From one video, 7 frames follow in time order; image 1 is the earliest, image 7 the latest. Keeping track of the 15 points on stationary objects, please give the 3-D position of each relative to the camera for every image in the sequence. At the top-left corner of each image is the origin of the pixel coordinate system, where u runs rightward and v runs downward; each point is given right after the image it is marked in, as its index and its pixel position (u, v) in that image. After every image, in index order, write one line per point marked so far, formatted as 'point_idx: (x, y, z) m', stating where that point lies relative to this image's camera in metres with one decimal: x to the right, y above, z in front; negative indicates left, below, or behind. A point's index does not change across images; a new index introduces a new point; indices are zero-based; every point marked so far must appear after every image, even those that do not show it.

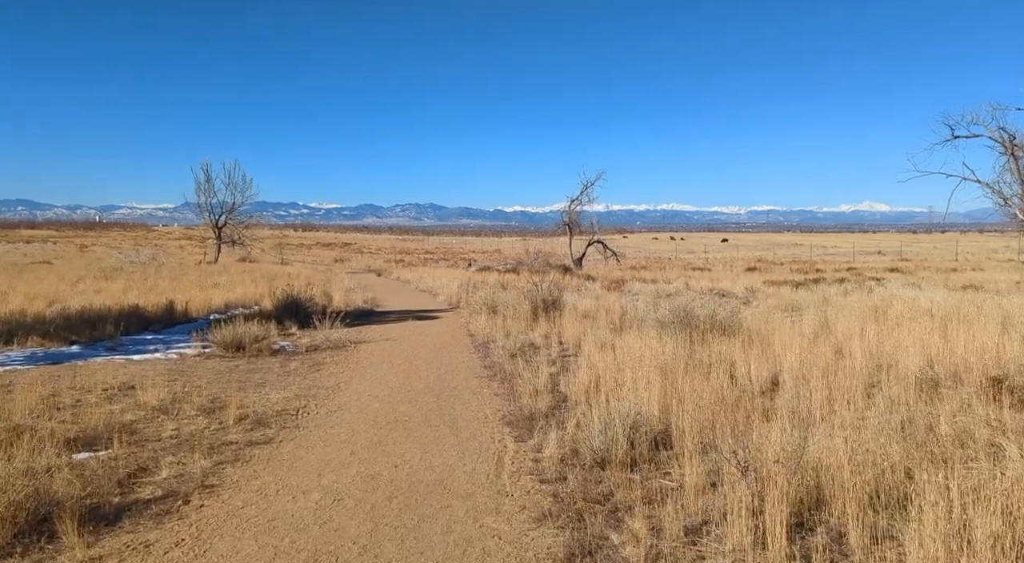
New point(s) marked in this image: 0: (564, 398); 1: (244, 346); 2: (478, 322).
0: (+0.7, -1.5, +8.6) m
1: (-5.0, -1.2, +13.2) m
2: (-0.8, -1.0, +16.8) m
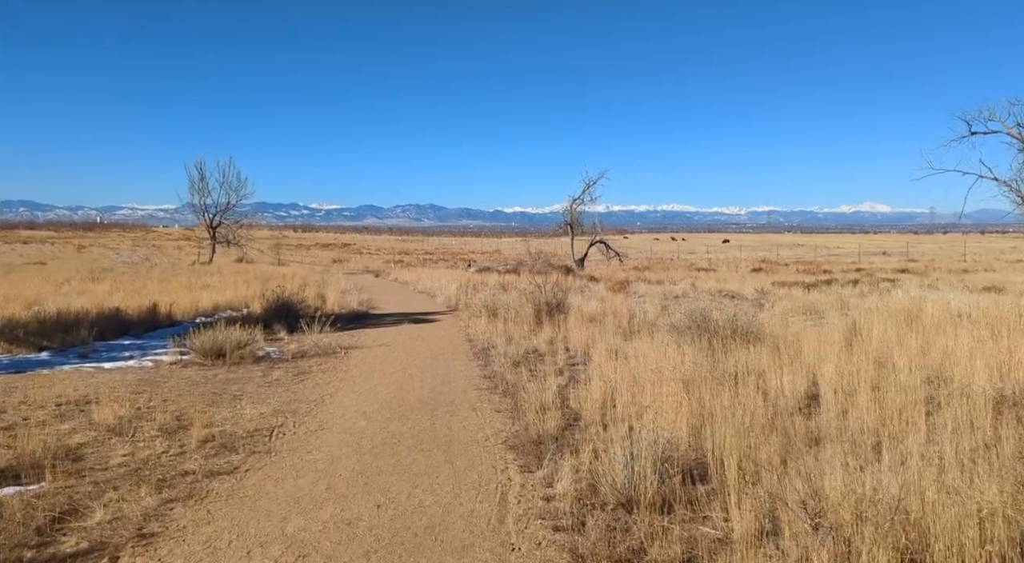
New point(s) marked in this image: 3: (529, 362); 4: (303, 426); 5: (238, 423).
0: (+0.7, -1.5, +7.6) m
1: (-5.0, -1.2, +12.2) m
2: (-0.7, -1.0, +15.8) m
3: (+0.3, -1.3, +11.1) m
4: (-2.2, -1.5, +7.5) m
5: (-2.9, -1.5, +7.6) m
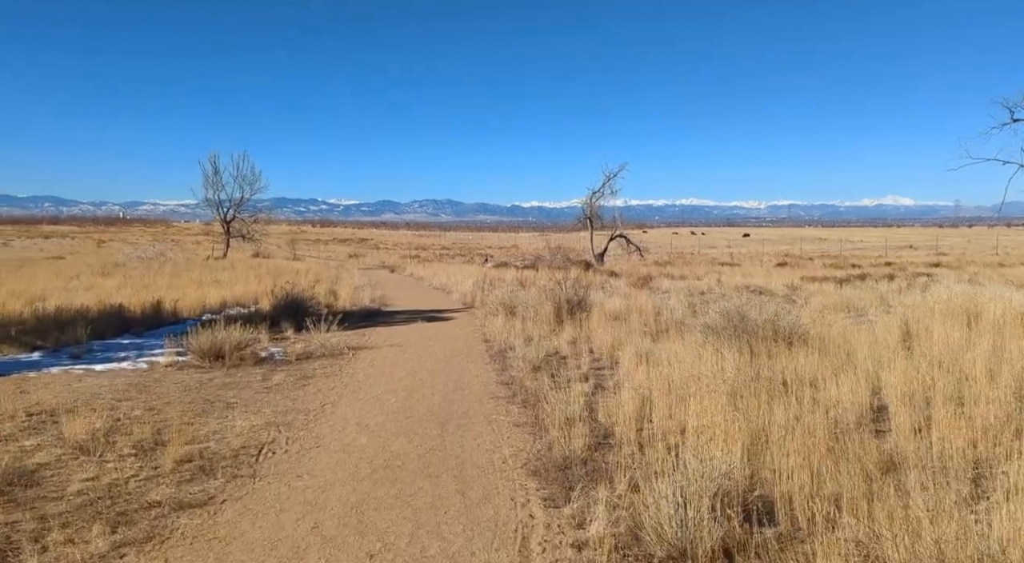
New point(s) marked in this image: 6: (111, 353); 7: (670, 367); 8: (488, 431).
0: (+0.9, -1.5, +6.6) m
1: (-4.7, -1.2, +11.4) m
2: (-0.3, -0.9, +14.9) m
3: (+0.6, -1.2, +10.2) m
4: (-2.0, -1.5, +6.7) m
5: (-2.7, -1.5, +6.7) m
6: (-6.8, -1.2, +12.0) m
7: (+2.0, -1.1, +9.0) m
8: (-0.2, -1.5, +7.0) m
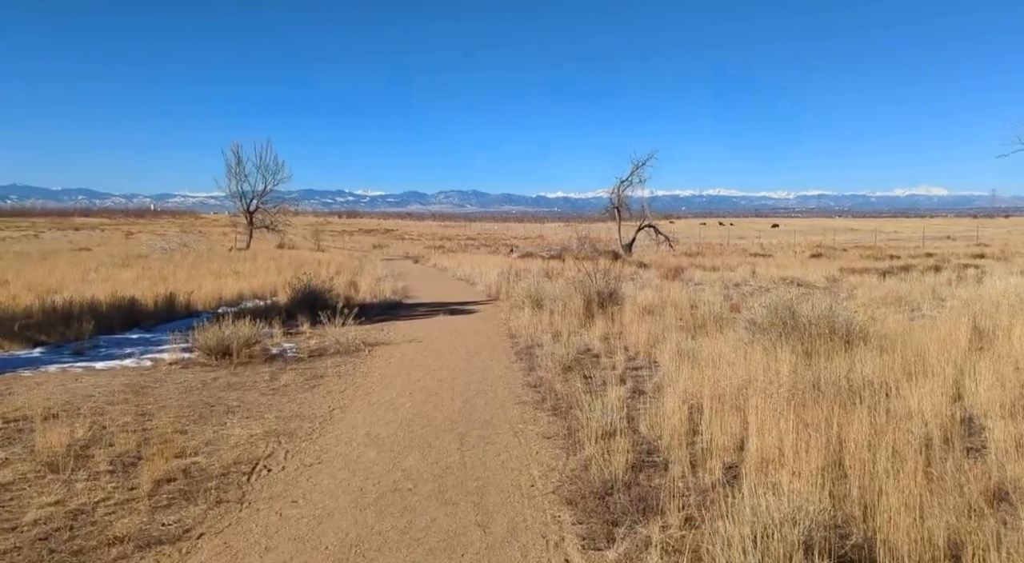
0: (+1.1, -1.4, +5.7) m
1: (-4.2, -1.1, +10.7) m
2: (+0.2, -0.7, +14.0) m
3: (+0.9, -1.1, +9.3) m
4: (-1.8, -1.4, +5.9) m
5: (-2.5, -1.4, +6.0) m
6: (-6.4, -1.1, +11.3) m
7: (+2.3, -1.0, +8.1) m
8: (0.0, -1.4, +6.1) m
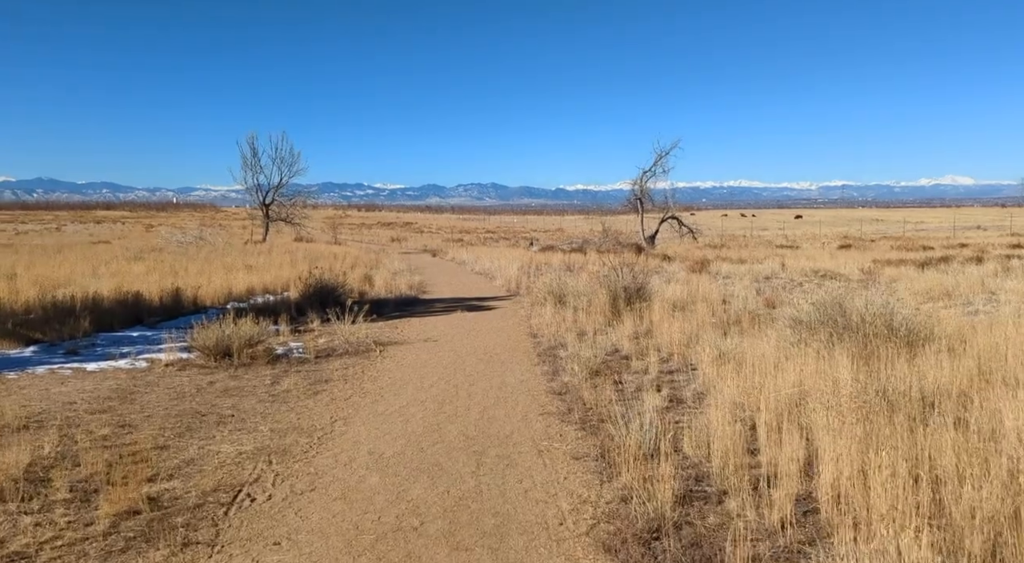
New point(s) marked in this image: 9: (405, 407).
0: (+1.3, -1.4, +4.9) m
1: (-3.9, -1.0, +9.9) m
2: (+0.6, -0.6, +13.2) m
3: (+1.2, -1.1, +8.4) m
4: (-1.6, -1.4, +5.1) m
5: (-2.3, -1.4, +5.2) m
6: (-6.1, -1.0, +10.7) m
7: (+2.6, -1.0, +7.2) m
8: (+0.2, -1.4, +5.3) m
9: (-1.1, -1.3, +7.2) m
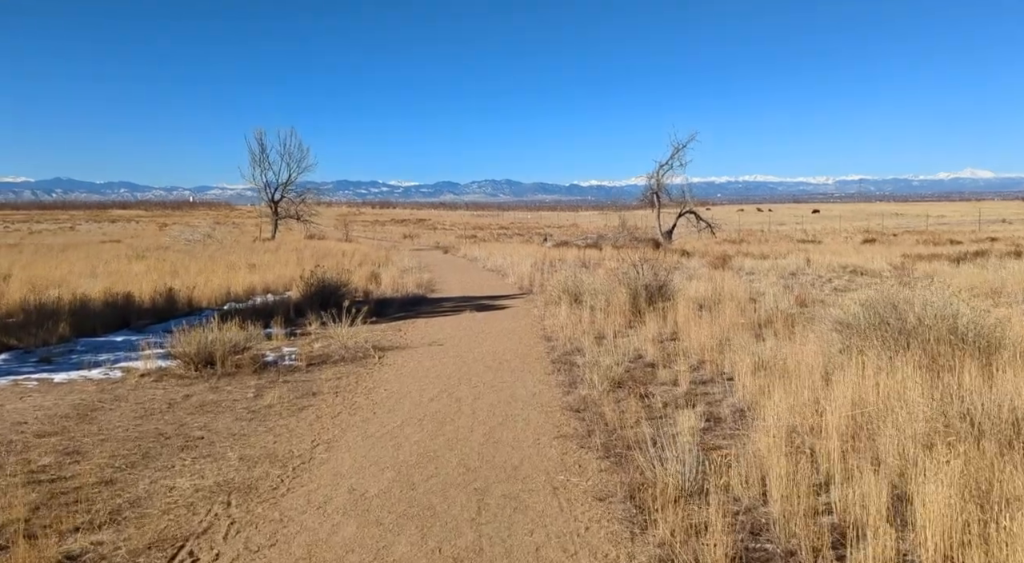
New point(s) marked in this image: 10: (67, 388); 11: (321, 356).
0: (+1.4, -1.4, +3.9) m
1: (-3.8, -1.0, +9.0) m
2: (+0.8, -0.6, +12.2) m
3: (+1.3, -1.1, +7.4) m
4: (-1.5, -1.5, +4.1) m
5: (-2.3, -1.4, +4.2) m
6: (-5.9, -1.0, +9.8) m
7: (+2.7, -1.0, +6.1) m
8: (+0.3, -1.4, +4.3) m
9: (-1.0, -1.3, +6.3) m
10: (-5.1, -1.2, +8.1) m
11: (-2.7, -1.0, +9.9) m
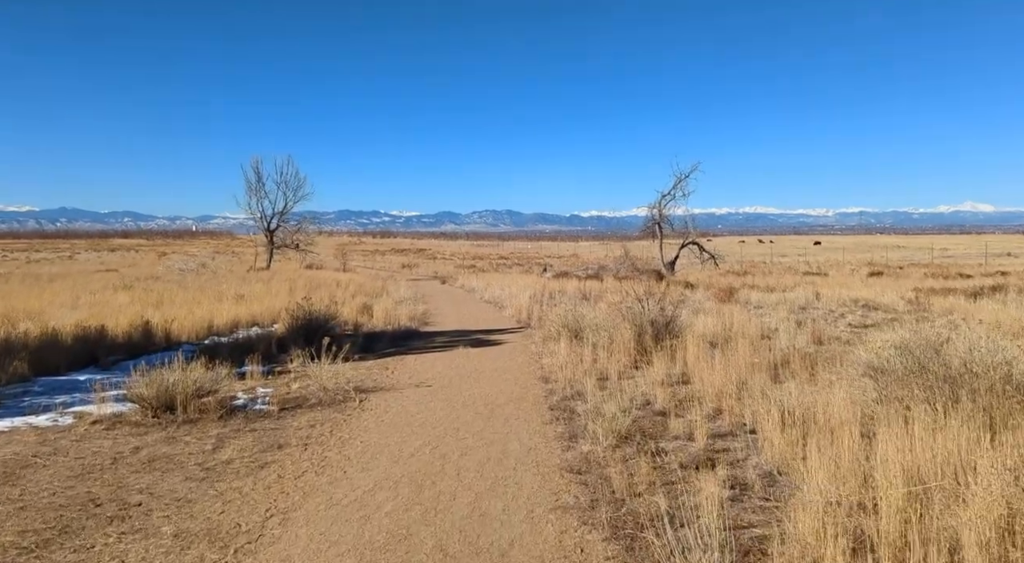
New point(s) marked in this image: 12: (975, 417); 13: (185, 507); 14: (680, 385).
0: (+1.3, -1.6, +3.0) m
1: (-3.9, -1.4, +8.1) m
2: (+0.7, -1.2, +11.3) m
3: (+1.2, -1.4, +6.5) m
4: (-1.6, -1.7, +3.2) m
5: (-2.3, -1.7, +3.3) m
6: (-6.0, -1.5, +8.9) m
7: (+2.6, -1.3, +5.2) m
8: (+0.2, -1.6, +3.4) m
9: (-1.1, -1.6, +5.4) m
10: (-5.2, -1.6, +7.2) m
11: (-2.7, -1.5, +9.0) m
12: (+3.8, -1.1, +5.9) m
13: (-2.4, -1.7, +5.2) m
14: (+2.2, -1.3, +9.1) m
